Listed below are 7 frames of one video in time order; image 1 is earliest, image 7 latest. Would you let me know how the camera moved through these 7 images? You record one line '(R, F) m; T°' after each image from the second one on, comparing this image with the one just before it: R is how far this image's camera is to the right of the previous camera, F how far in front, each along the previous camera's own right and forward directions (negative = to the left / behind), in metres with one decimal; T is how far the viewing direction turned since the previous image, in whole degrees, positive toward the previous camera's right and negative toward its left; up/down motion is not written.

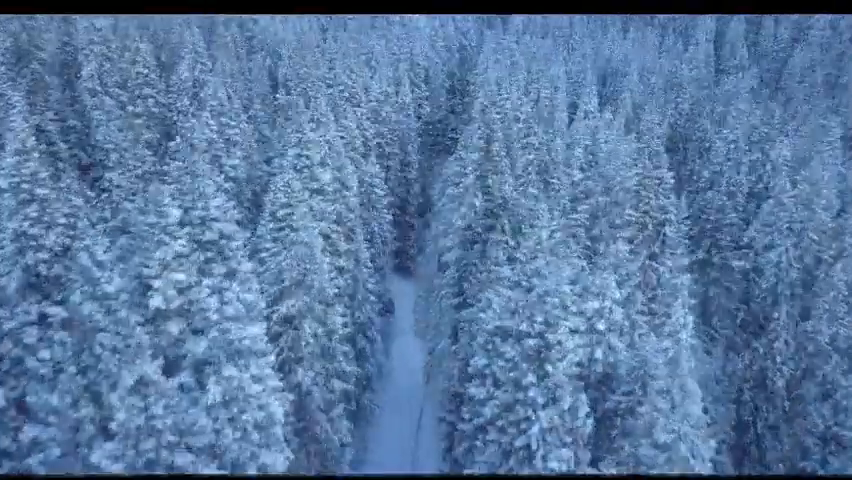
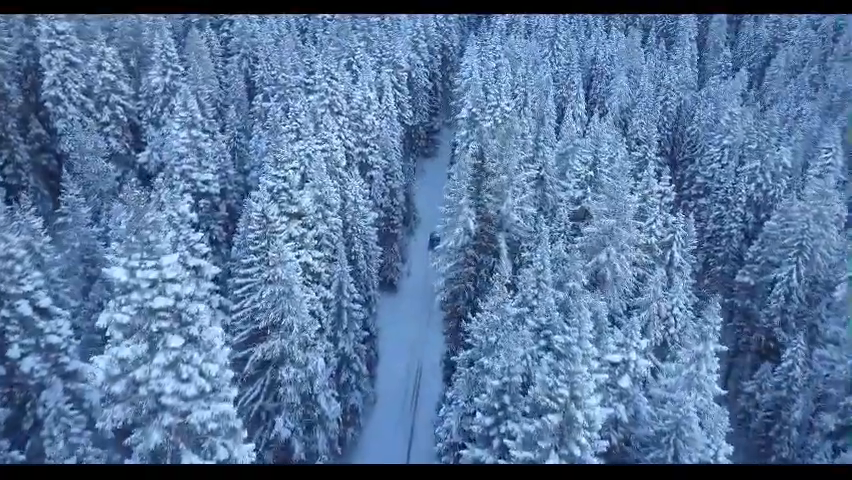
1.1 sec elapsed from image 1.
(-0.5, +3.0) m; +2°
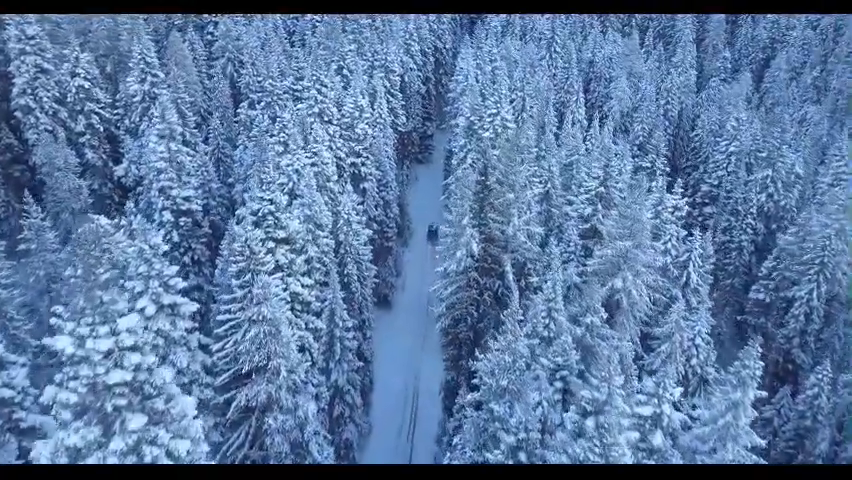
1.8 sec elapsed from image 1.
(-0.4, +2.5) m; +1°
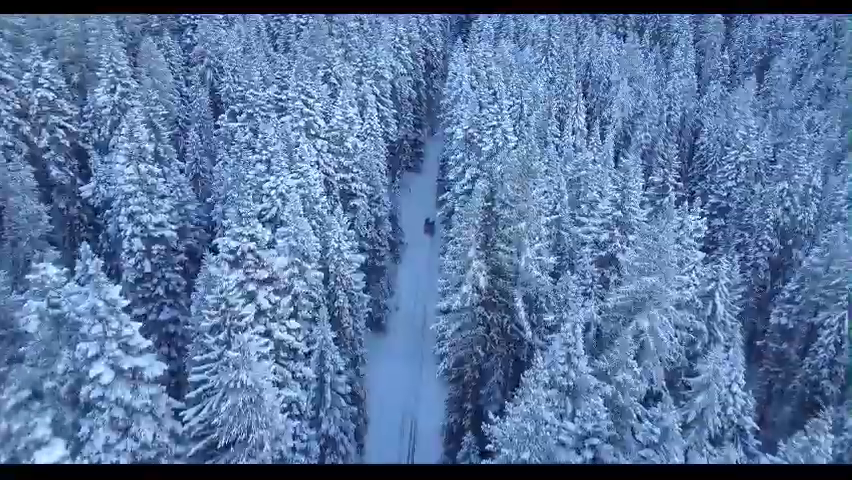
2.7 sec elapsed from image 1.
(-0.5, +3.2) m; +1°
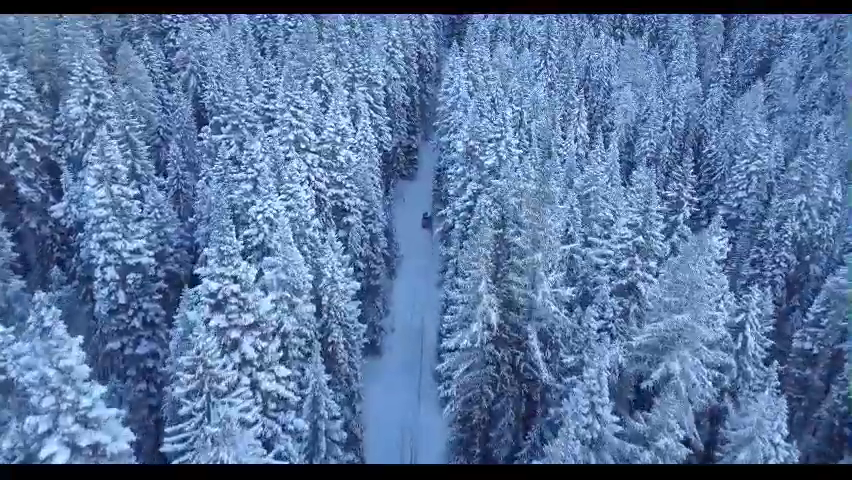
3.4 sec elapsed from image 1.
(-0.5, +2.7) m; +1°
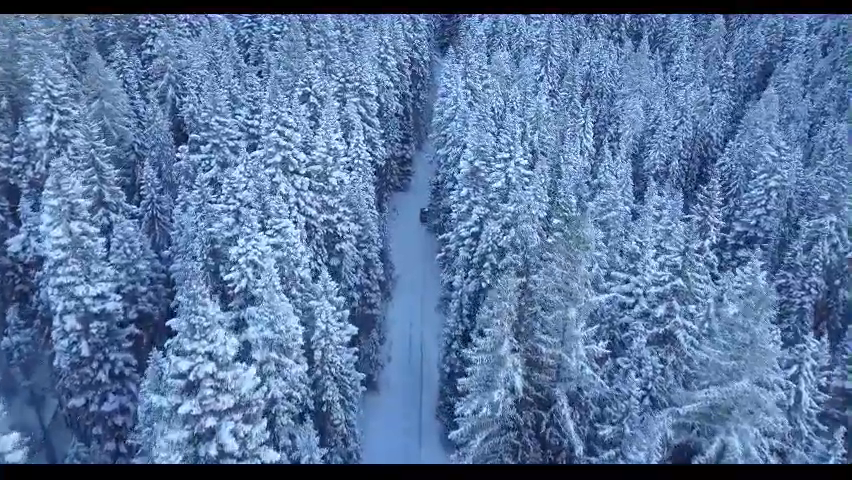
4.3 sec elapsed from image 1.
(-0.7, +3.5) m; +1°
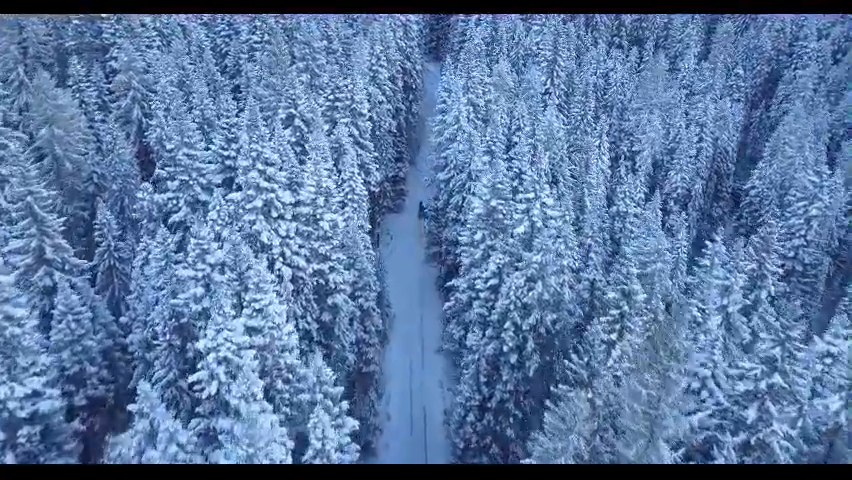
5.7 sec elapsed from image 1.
(-1.1, +5.3) m; +1°
